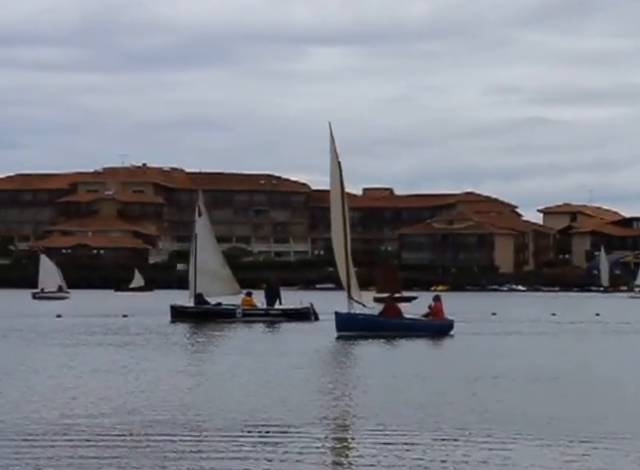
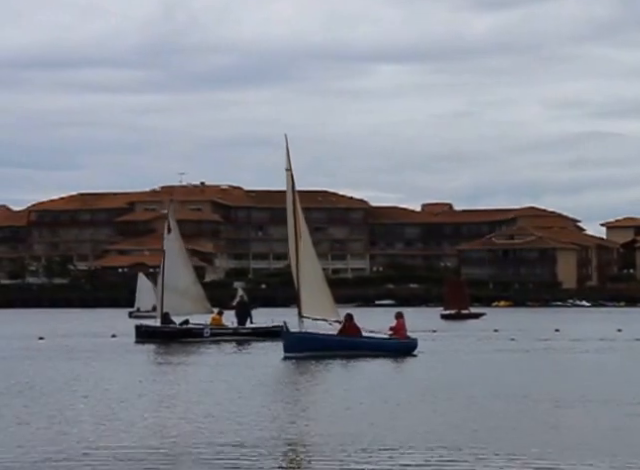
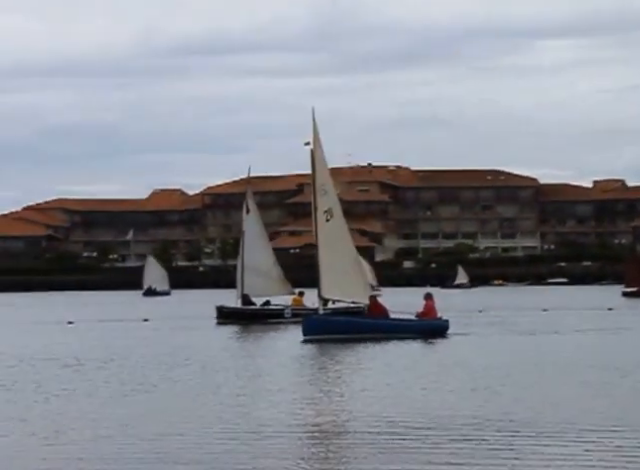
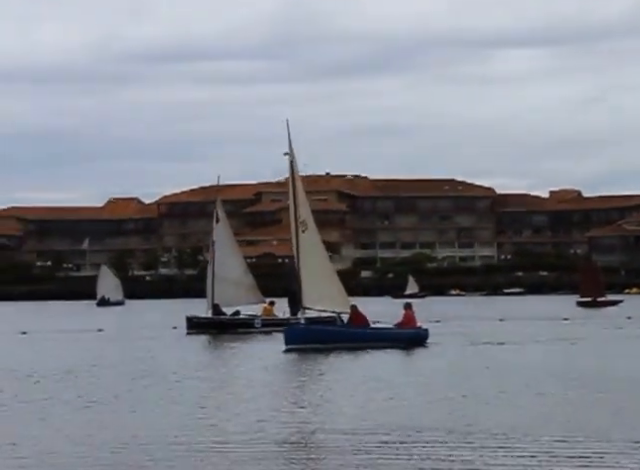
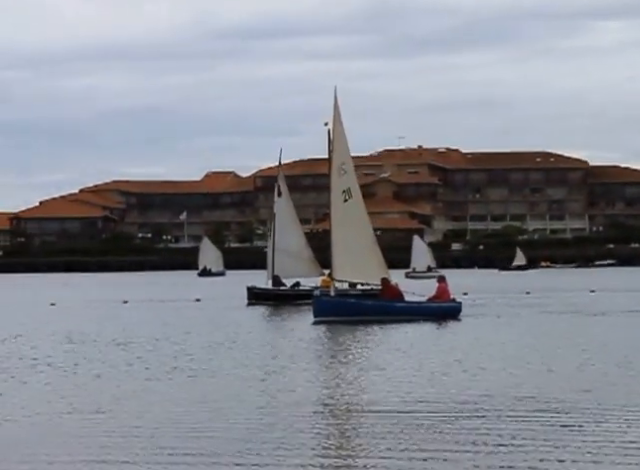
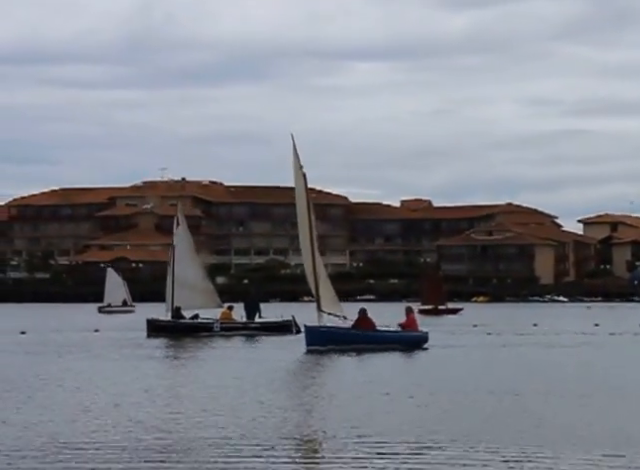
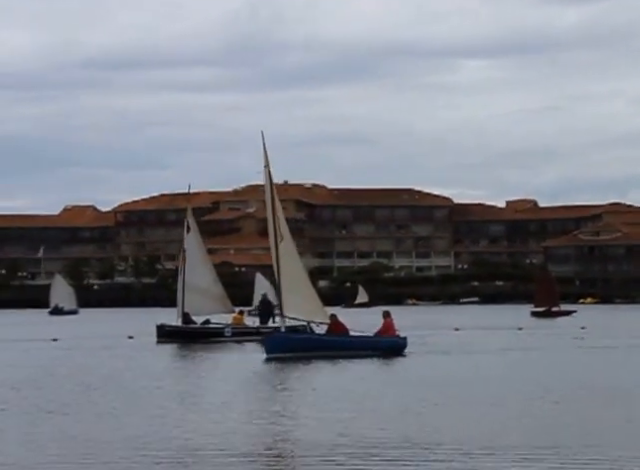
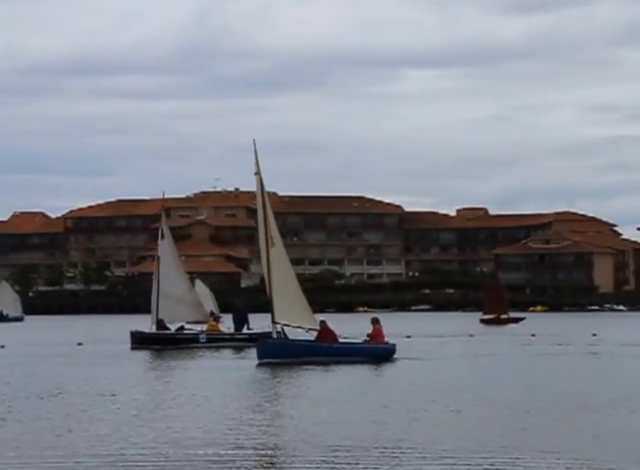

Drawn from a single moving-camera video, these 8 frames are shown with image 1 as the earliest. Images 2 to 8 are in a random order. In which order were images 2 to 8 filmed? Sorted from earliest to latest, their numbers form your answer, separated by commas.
6, 2, 8, 7, 4, 3, 5
